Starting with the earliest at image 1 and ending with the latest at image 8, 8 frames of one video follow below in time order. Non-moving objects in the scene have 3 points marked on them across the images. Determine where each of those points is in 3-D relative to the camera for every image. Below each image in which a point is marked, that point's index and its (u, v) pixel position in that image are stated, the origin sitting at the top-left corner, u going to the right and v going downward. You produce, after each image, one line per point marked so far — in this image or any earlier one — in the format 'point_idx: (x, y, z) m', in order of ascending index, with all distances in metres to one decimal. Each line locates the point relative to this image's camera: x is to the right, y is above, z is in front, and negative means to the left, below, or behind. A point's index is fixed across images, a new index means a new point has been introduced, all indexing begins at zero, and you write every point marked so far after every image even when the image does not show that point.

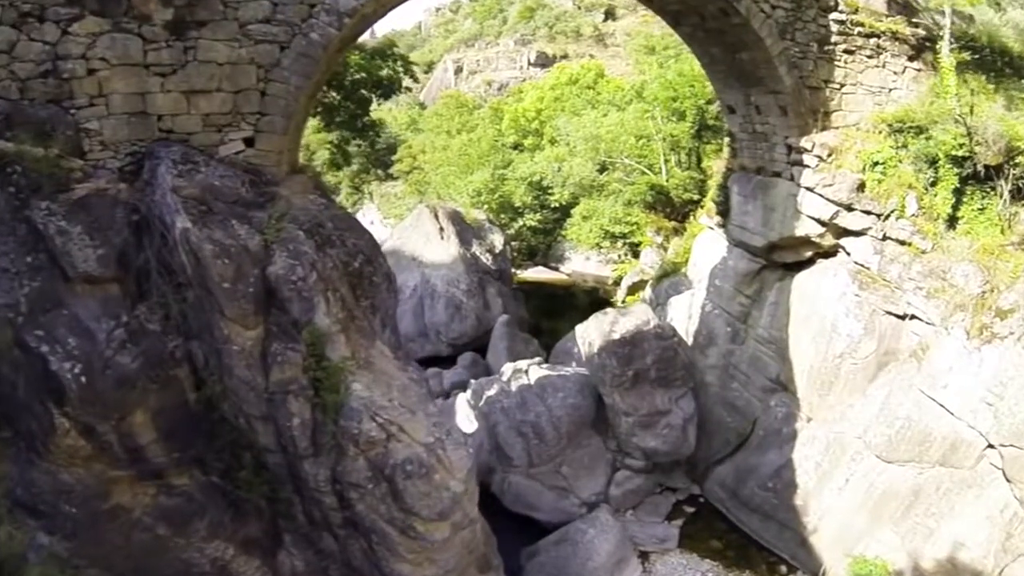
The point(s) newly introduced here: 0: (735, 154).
0: (+2.4, +1.5, +8.1) m
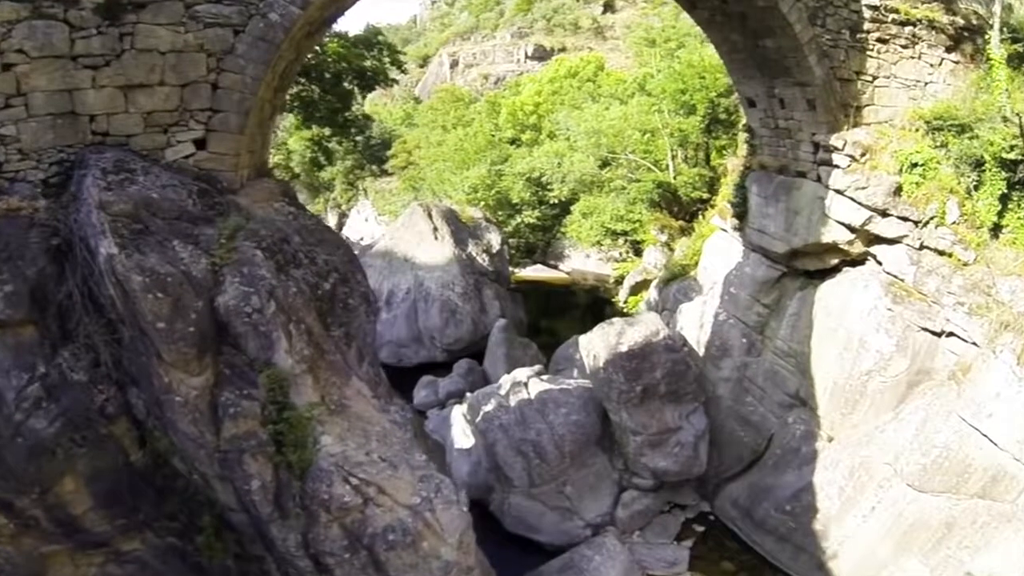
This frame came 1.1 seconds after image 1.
0: (+2.4, +1.4, +7.5) m
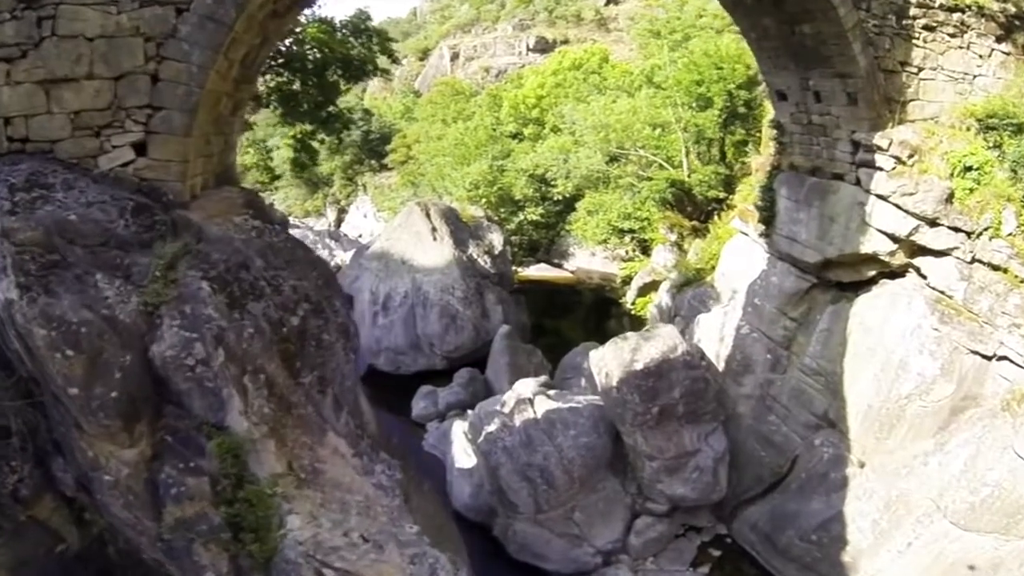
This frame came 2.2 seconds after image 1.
0: (+2.4, +1.3, +6.9) m
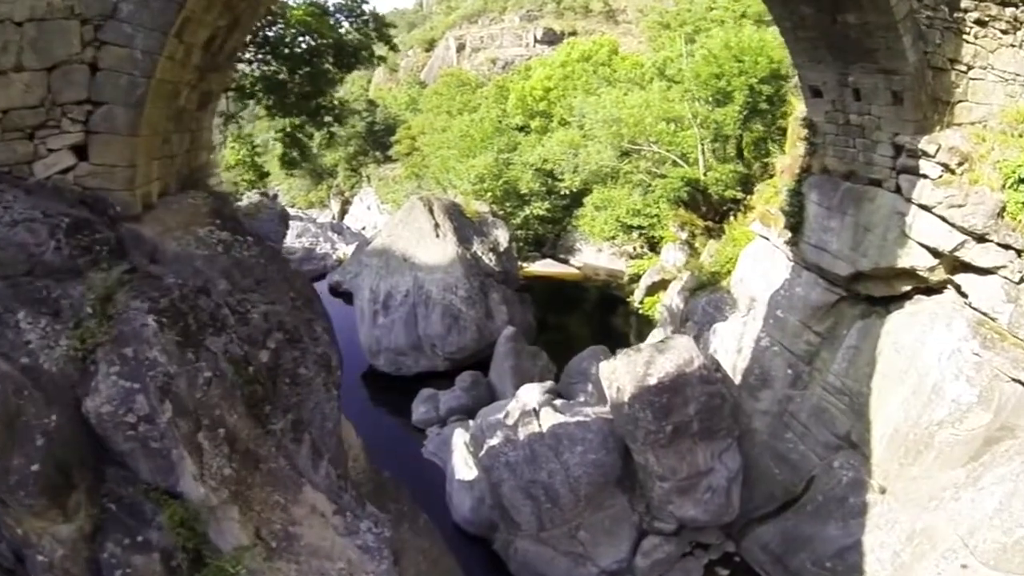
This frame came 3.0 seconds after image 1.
0: (+2.5, +1.2, +6.4) m
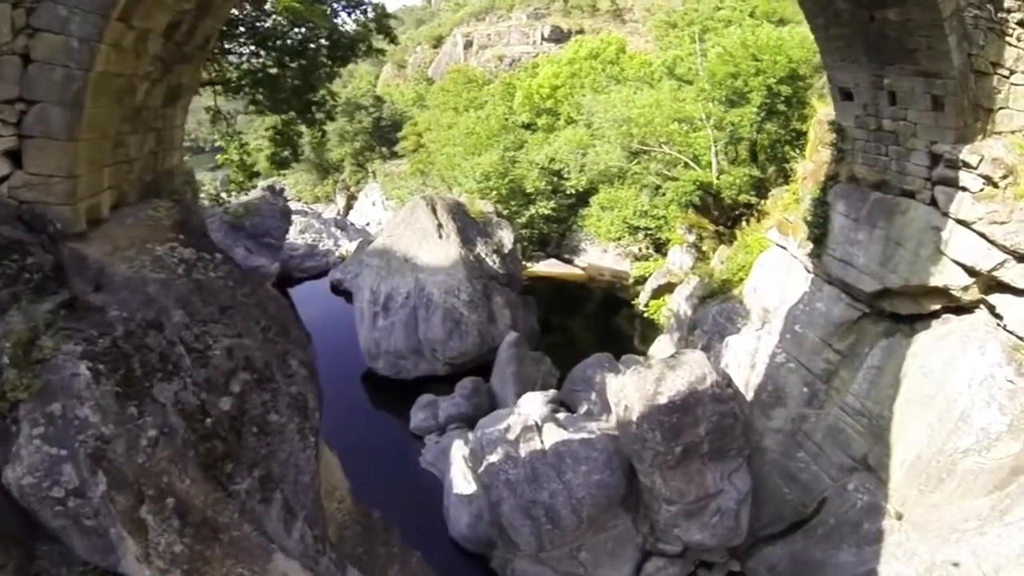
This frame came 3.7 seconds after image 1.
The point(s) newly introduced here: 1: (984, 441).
0: (+2.6, +1.0, +6.0) m
1: (+3.3, -1.1, +5.3) m
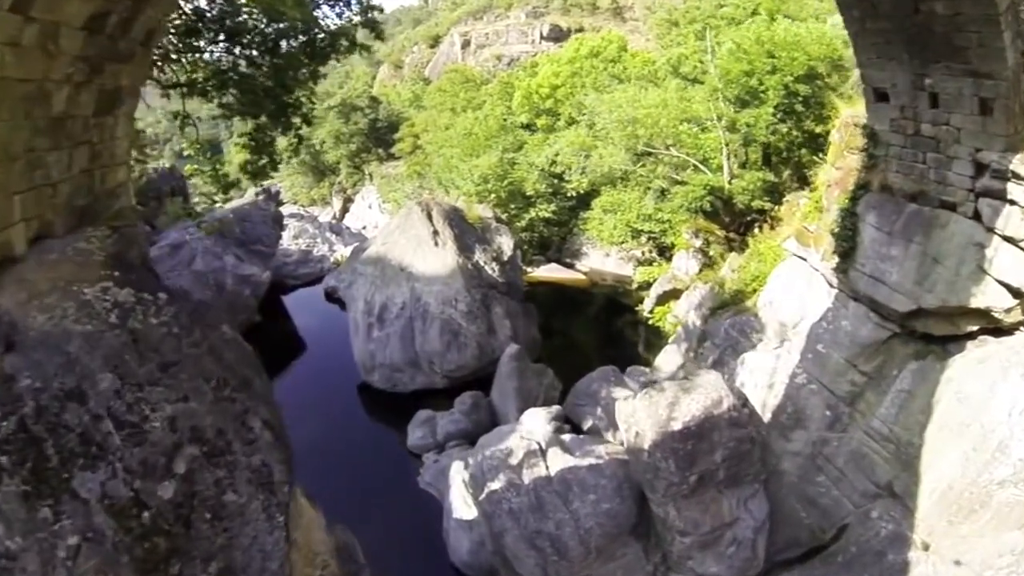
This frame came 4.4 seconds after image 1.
0: (+2.6, +0.9, +5.5) m
1: (+3.3, -1.2, +4.9) m
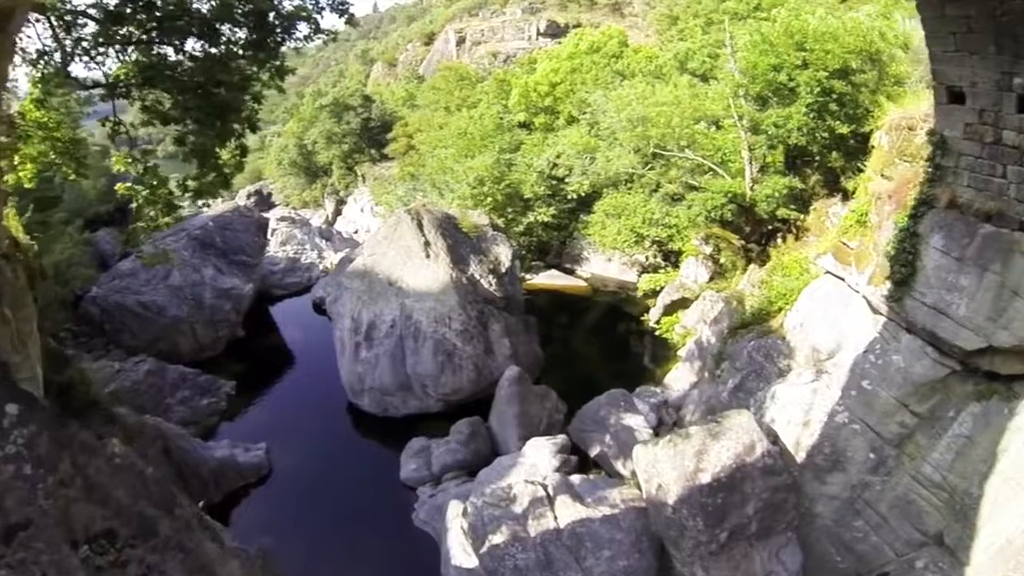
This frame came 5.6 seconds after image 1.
0: (+2.6, +0.7, +4.8) m
1: (+3.4, -1.4, +4.1) m
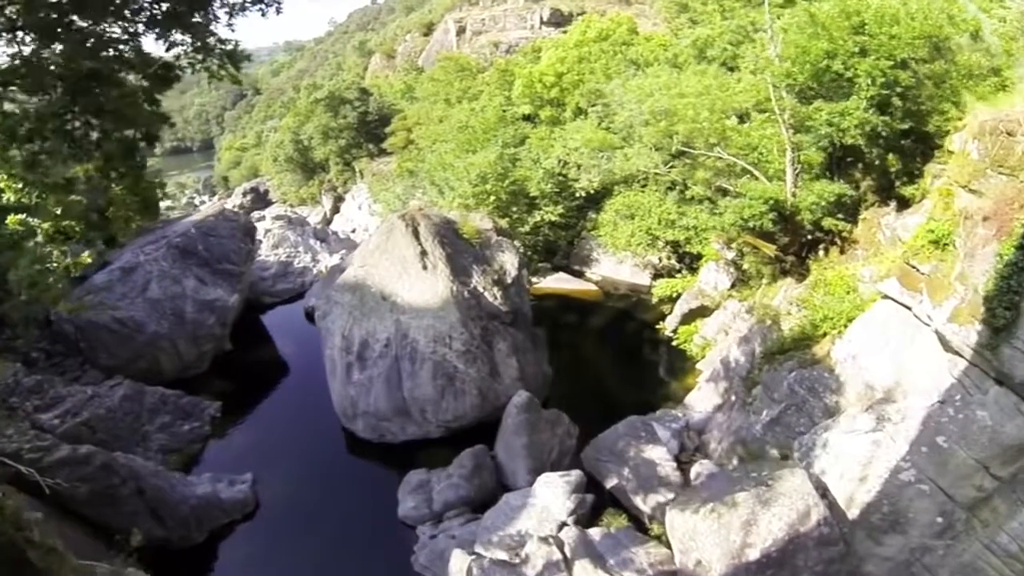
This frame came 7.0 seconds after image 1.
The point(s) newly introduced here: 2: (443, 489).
0: (+2.7, +0.5, +3.8) m
1: (+3.4, -1.6, +3.2) m
2: (-0.7, -2.1, +8.0) m
